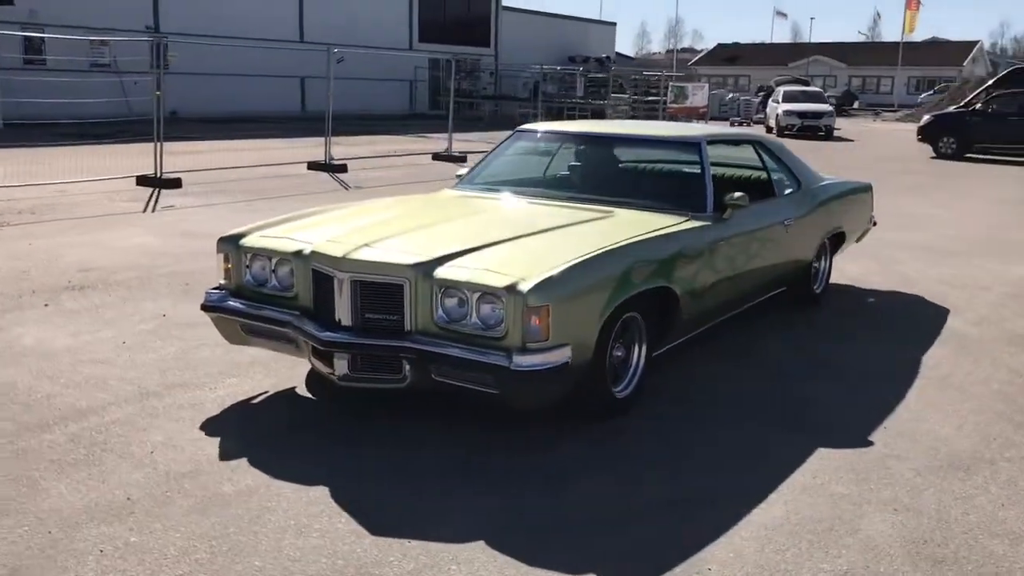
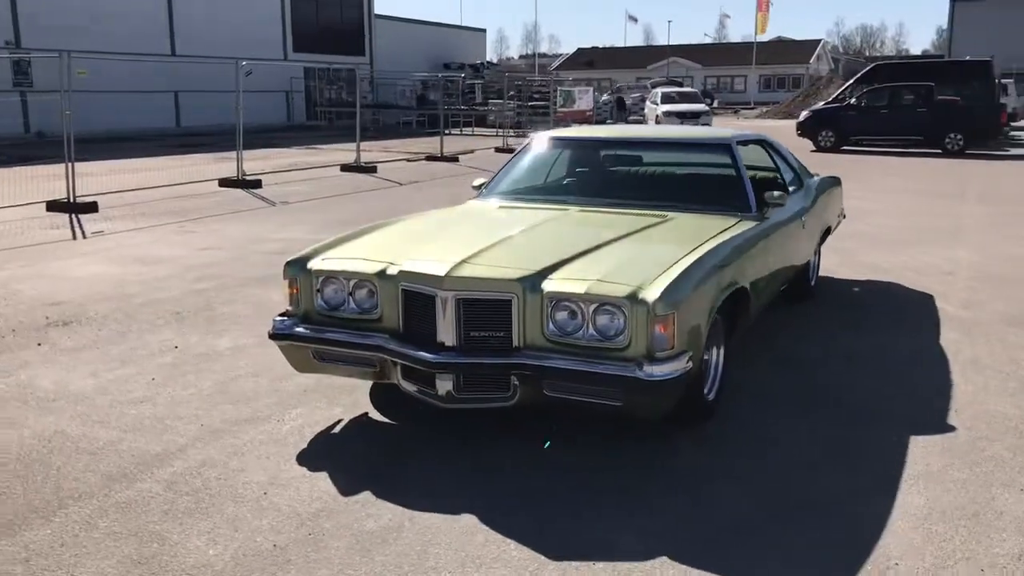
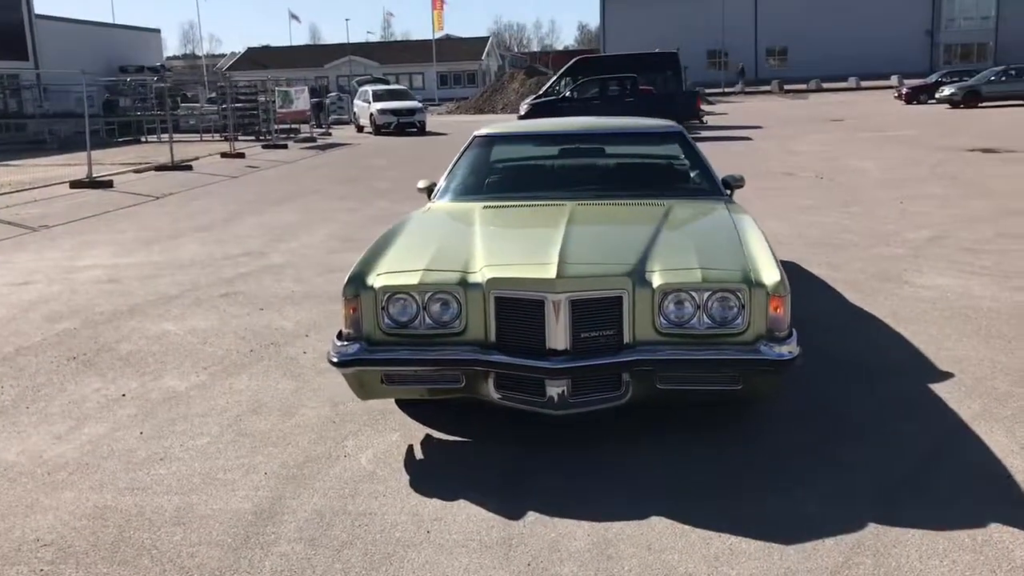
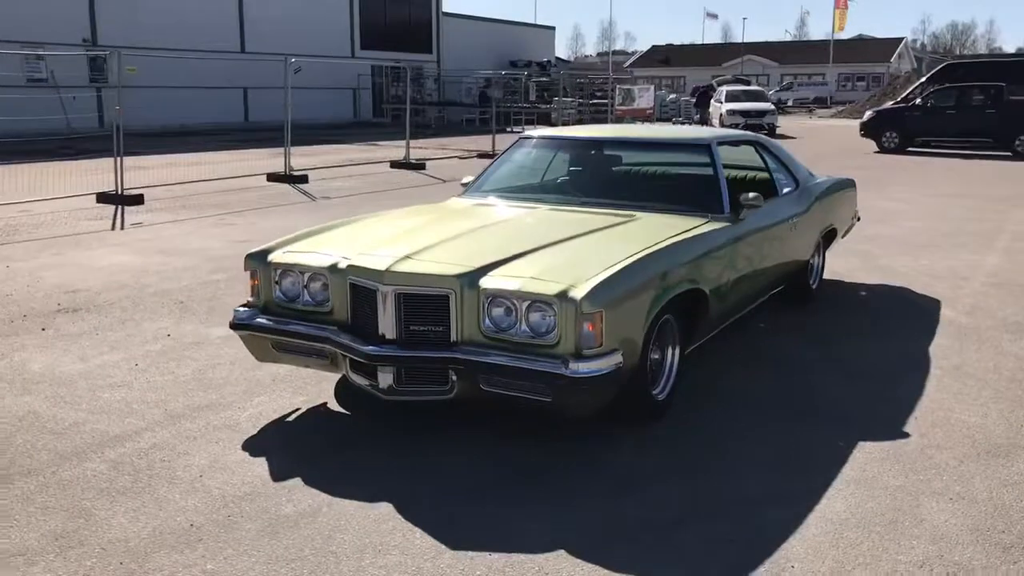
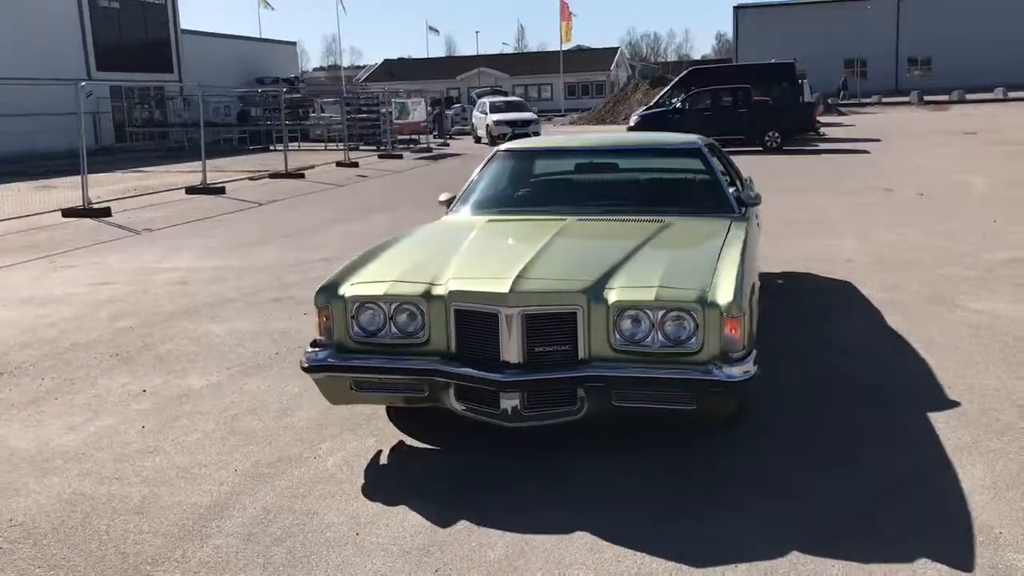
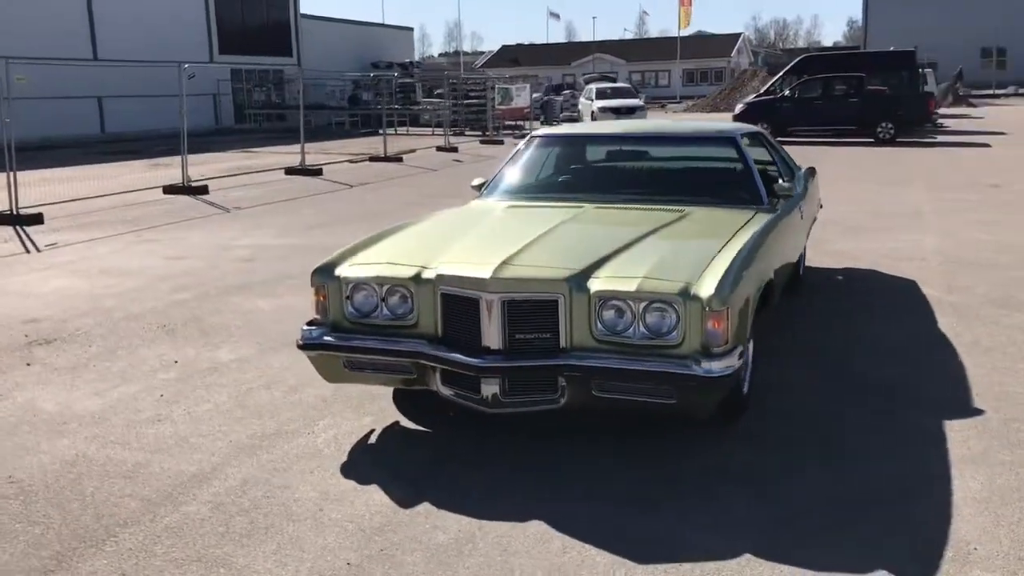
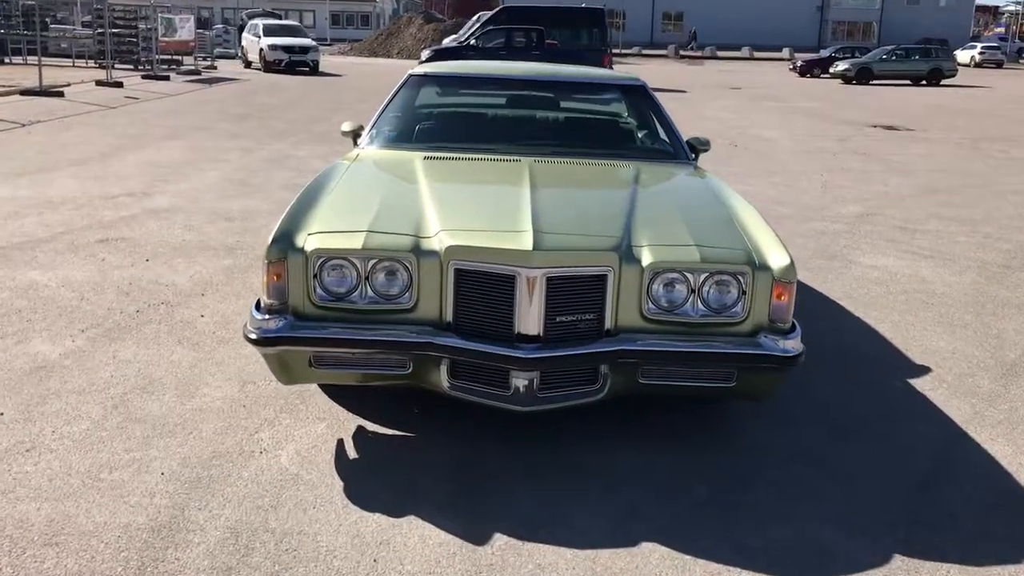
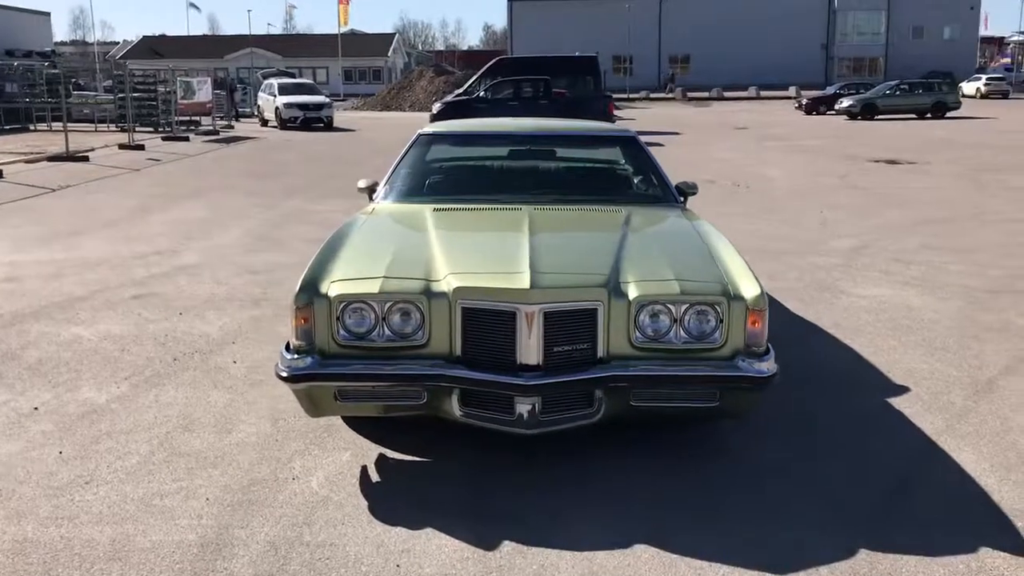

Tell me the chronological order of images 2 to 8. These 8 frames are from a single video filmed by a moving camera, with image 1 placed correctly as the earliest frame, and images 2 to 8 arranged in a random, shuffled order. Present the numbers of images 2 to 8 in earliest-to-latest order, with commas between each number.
4, 2, 6, 5, 3, 8, 7
